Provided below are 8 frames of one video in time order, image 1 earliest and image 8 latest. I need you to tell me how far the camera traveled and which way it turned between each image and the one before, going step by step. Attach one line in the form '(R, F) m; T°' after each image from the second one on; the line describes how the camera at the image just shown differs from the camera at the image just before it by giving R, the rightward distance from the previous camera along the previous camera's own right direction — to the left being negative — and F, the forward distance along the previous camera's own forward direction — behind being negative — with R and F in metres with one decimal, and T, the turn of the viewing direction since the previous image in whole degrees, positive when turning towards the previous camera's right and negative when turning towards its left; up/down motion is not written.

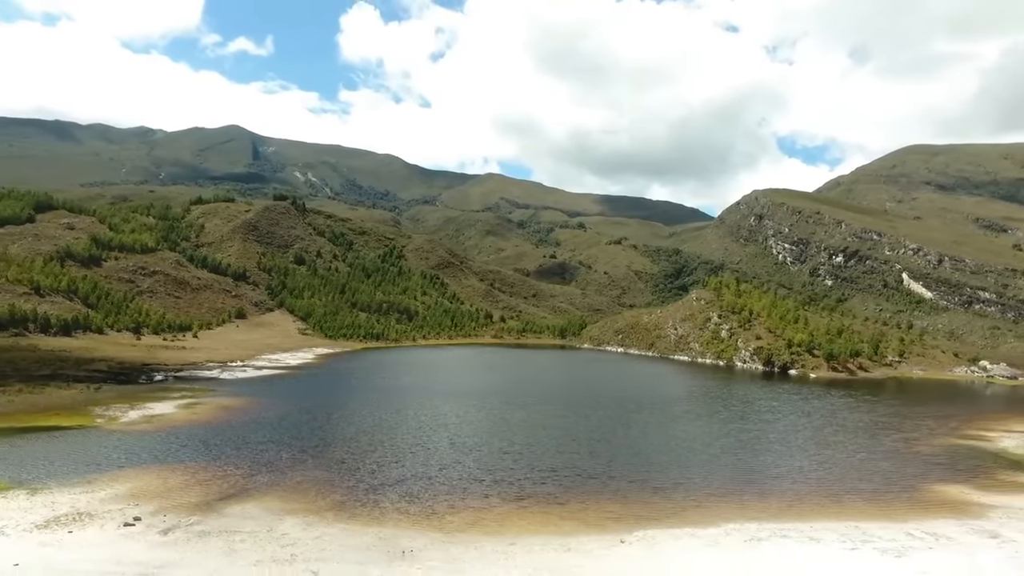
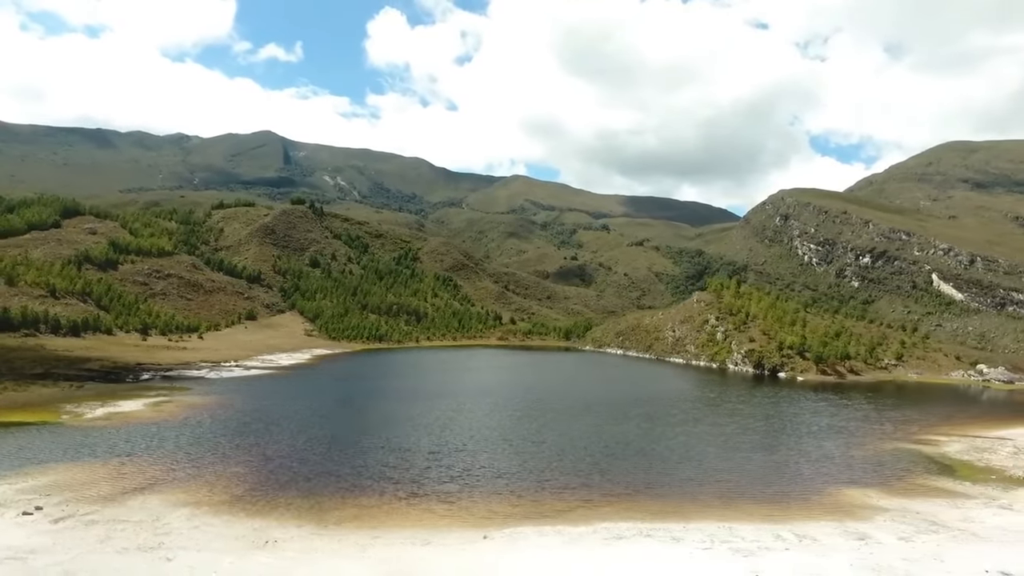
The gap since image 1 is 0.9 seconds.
(+6.2, -0.7) m; -3°
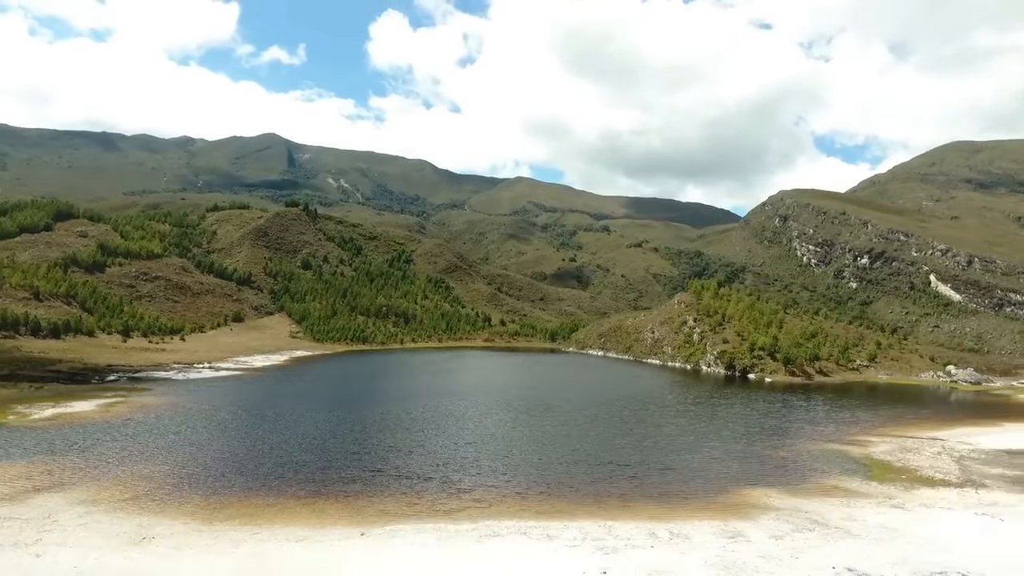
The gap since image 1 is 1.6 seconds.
(+5.0, -0.5) m; -1°
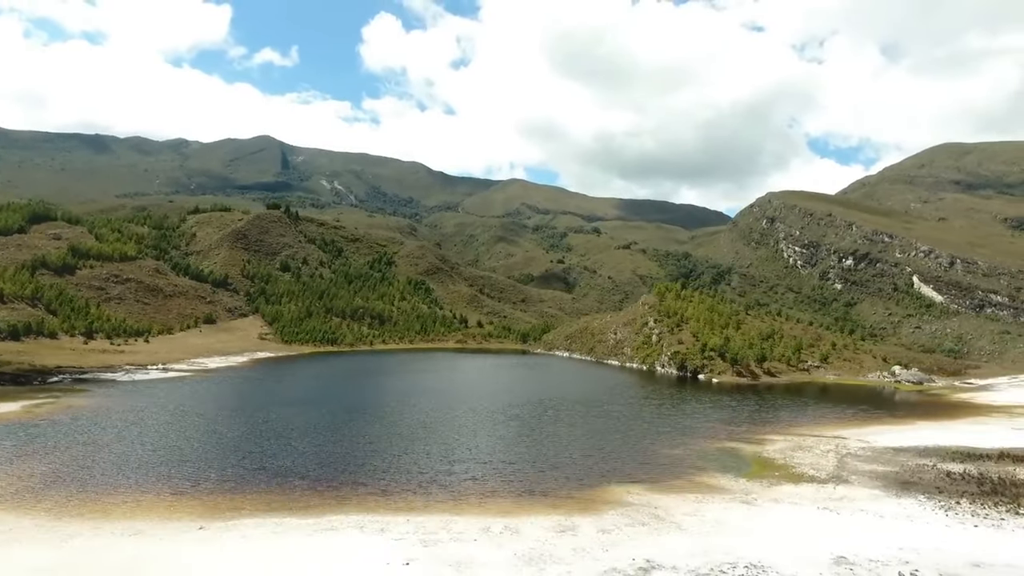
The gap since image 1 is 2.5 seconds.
(+6.4, -0.7) m; 0°
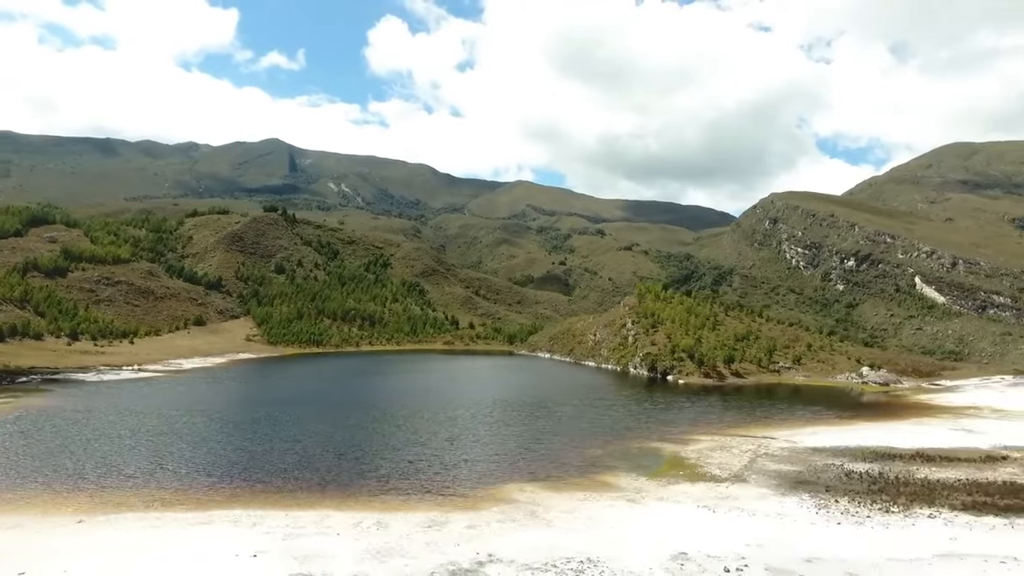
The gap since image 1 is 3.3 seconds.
(+5.7, -0.6) m; -1°
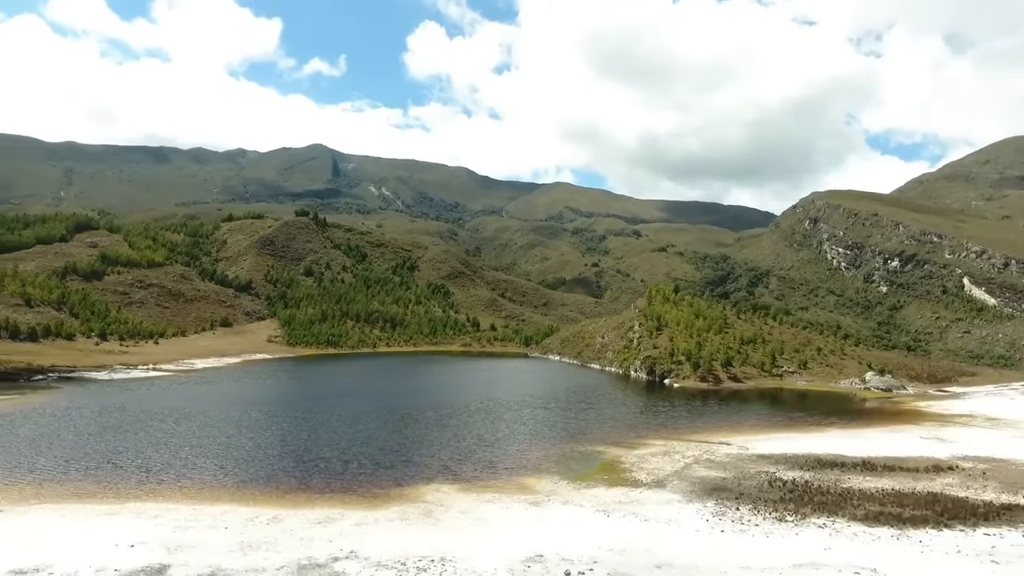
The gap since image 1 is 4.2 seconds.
(+6.5, -0.4) m; -4°
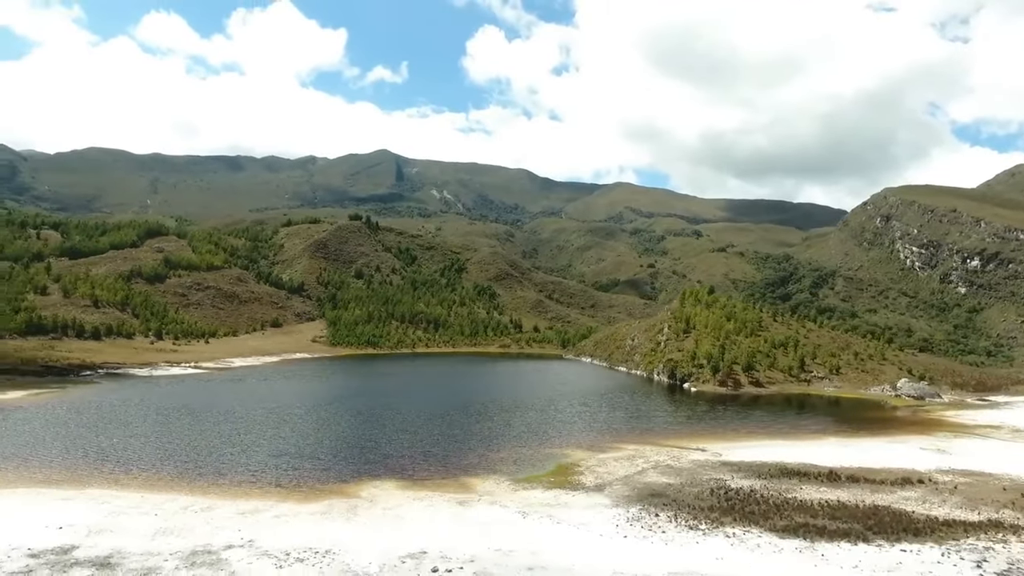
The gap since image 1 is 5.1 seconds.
(+6.6, -0.1) m; -6°
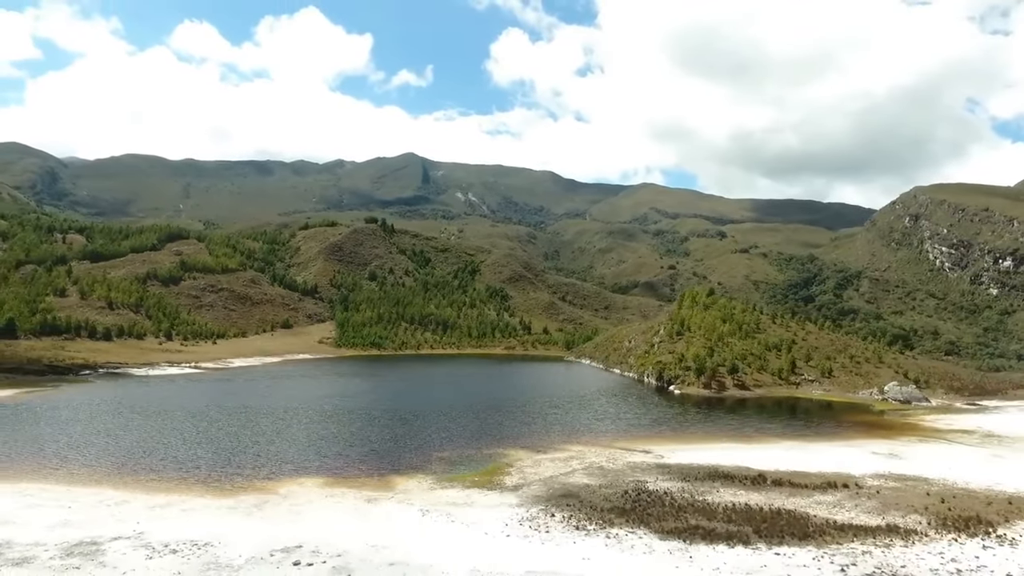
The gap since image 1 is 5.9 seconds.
(+5.8, -0.3) m; -3°
